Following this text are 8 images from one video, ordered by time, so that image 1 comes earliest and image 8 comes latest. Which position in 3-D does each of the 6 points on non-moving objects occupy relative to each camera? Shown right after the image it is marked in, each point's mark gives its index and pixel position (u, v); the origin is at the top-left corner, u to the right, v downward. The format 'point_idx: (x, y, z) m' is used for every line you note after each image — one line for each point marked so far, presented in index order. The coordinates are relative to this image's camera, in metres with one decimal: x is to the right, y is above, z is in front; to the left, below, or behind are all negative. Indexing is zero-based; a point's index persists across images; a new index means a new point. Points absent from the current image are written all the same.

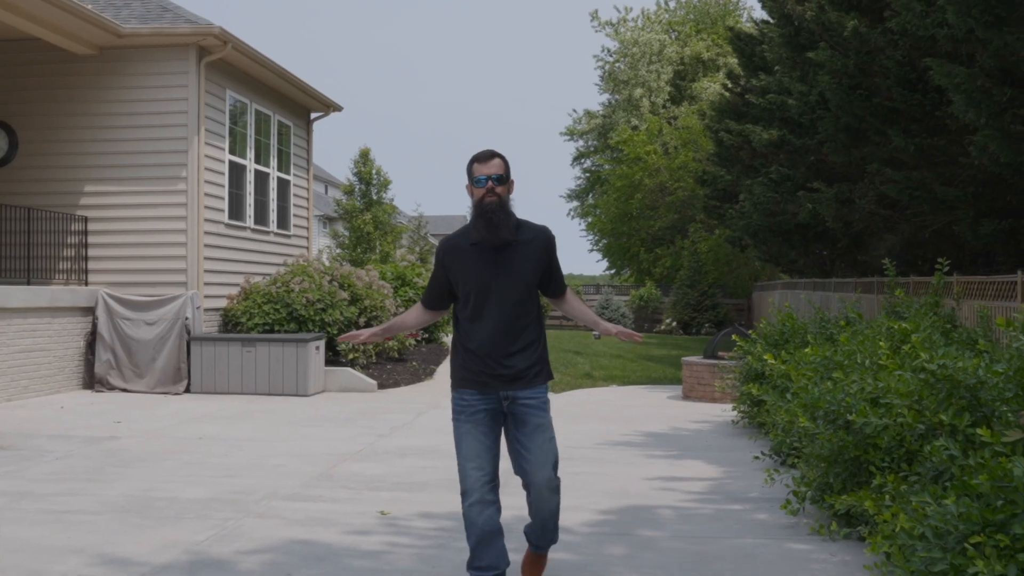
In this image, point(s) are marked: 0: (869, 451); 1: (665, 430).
0: (+1.4, -0.6, +5.1) m
1: (+1.1, -1.0, +9.8) m
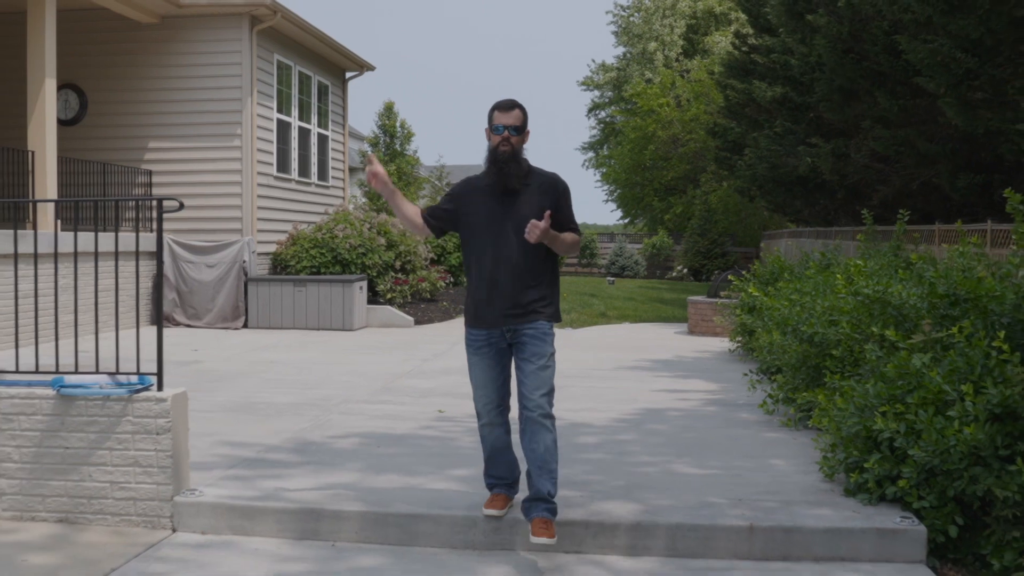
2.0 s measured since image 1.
0: (+1.5, -0.3, +6.6) m
1: (+1.3, -0.6, +11.3) m
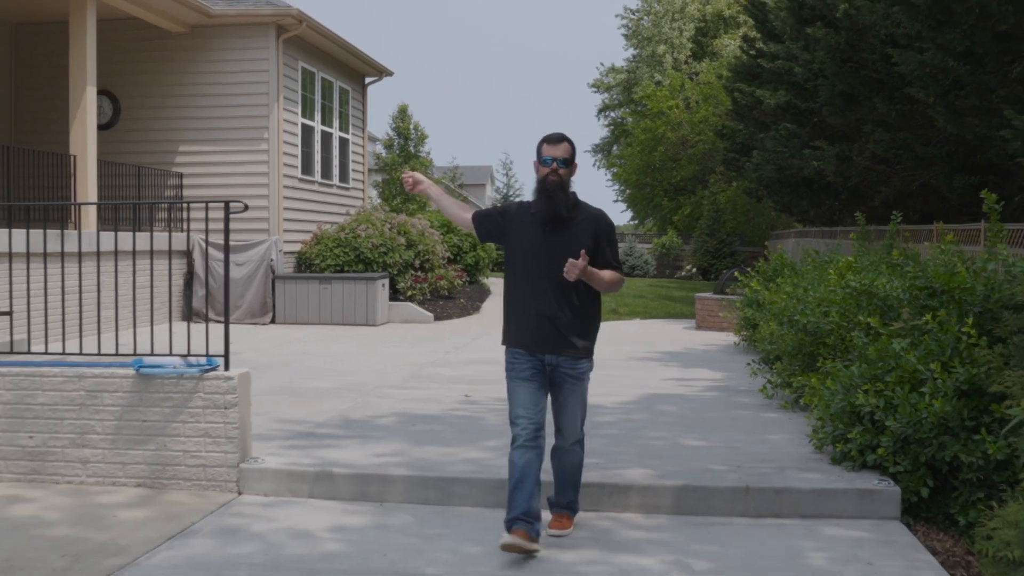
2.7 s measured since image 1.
0: (+1.6, -0.3, +7.2) m
1: (+1.5, -0.5, +11.9) m
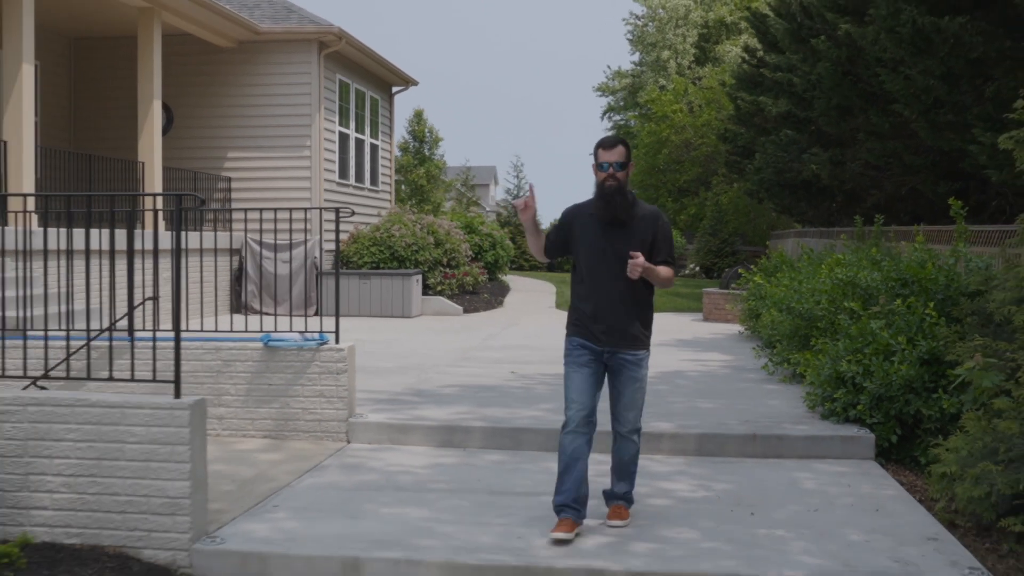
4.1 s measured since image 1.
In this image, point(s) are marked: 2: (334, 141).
0: (+1.9, -0.2, +8.6) m
1: (+1.8, -0.5, +13.3) m
2: (-2.3, +1.9, +17.8) m
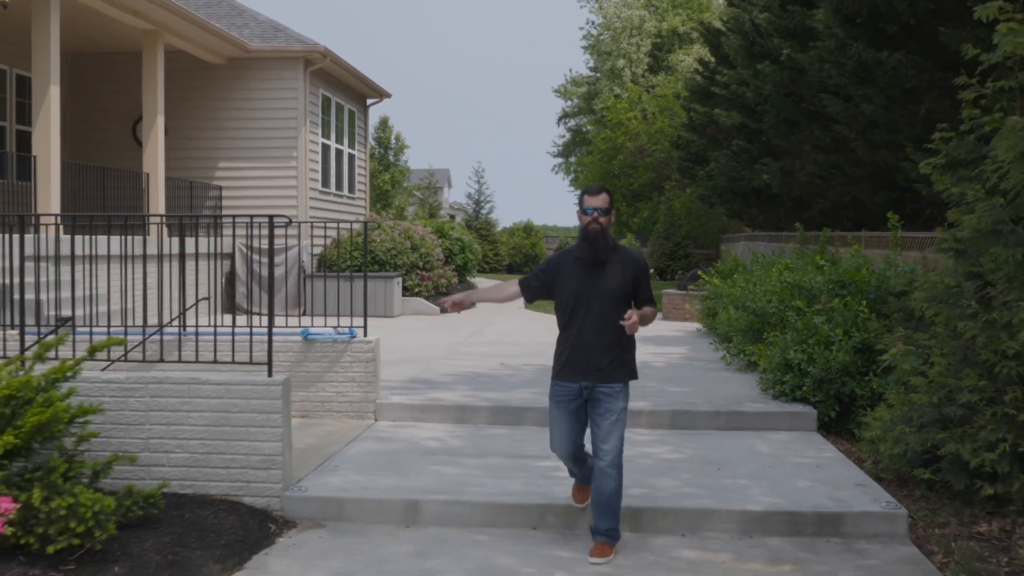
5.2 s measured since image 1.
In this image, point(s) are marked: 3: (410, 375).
0: (+1.9, -0.3, +10.0) m
1: (+1.5, -0.5, +14.7) m
2: (-2.7, +1.9, +19.0) m
3: (-0.7, -0.6, +10.0) m
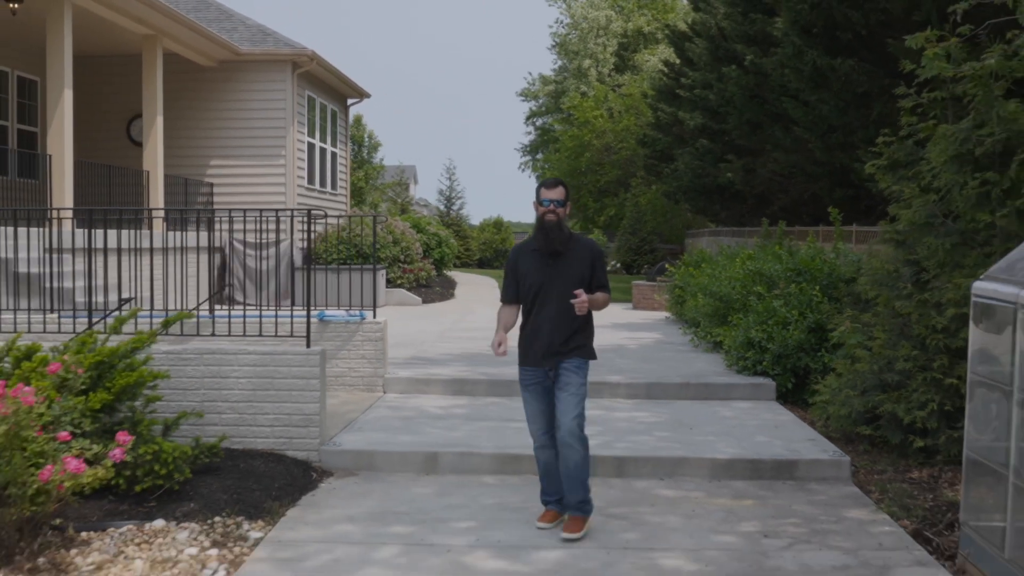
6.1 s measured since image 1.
0: (+1.8, -0.2, +11.1) m
1: (+1.3, -0.4, +15.7) m
2: (-3.1, +2.0, +19.9) m
3: (-0.8, -0.6, +10.9) m
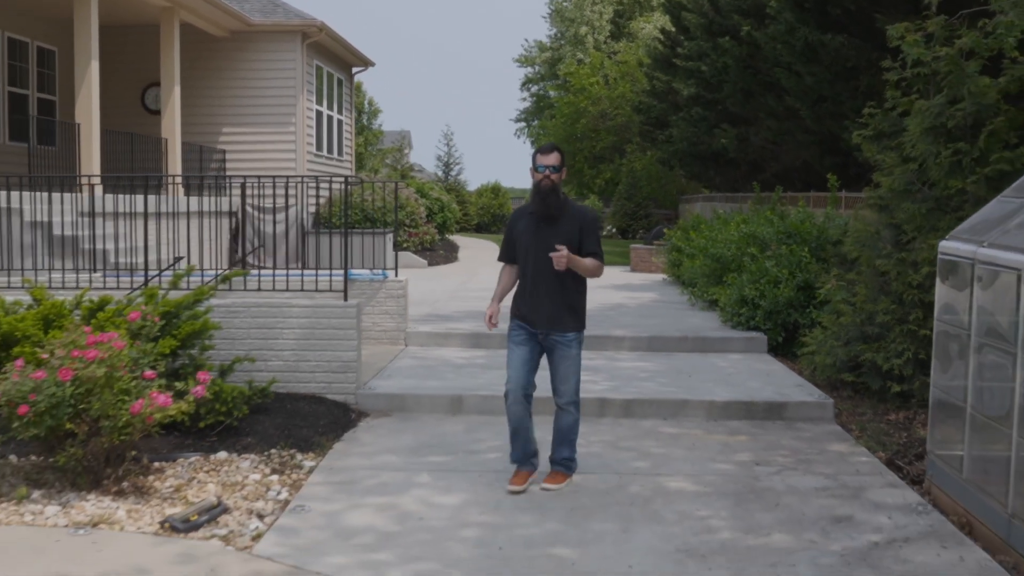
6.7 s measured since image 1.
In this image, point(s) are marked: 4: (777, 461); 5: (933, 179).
0: (+1.9, +0.2, +11.8) m
1: (+1.4, +0.1, +16.5) m
2: (-3.0, +2.6, +20.6) m
3: (-0.8, -0.2, +11.7) m
4: (+1.2, -0.8, +6.3) m
5: (+2.4, +0.6, +7.7) m
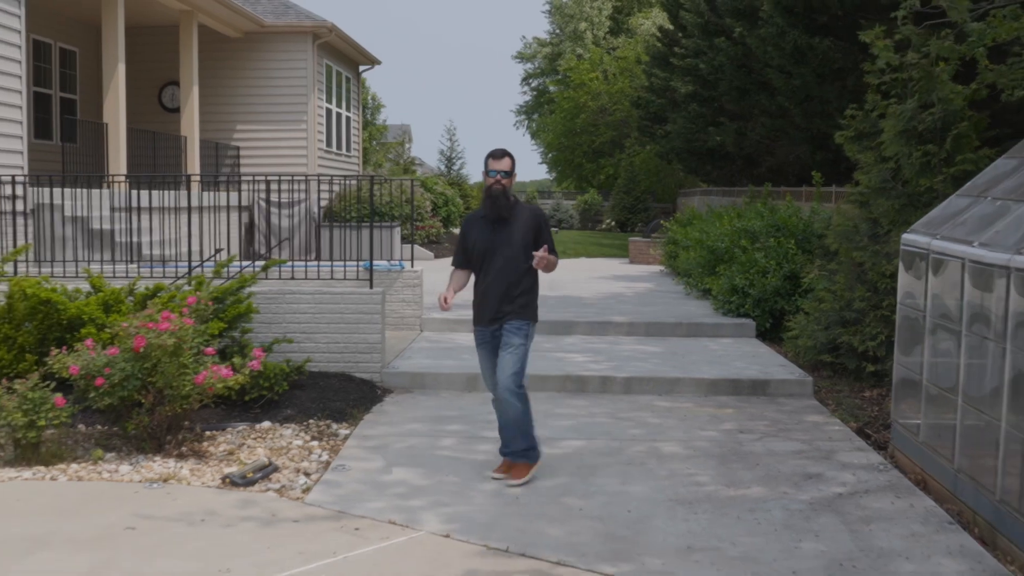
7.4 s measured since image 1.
0: (+1.9, +0.3, +12.6) m
1: (+1.4, +0.2, +17.3) m
2: (-3.0, +2.7, +21.3) m
3: (-0.7, -0.1, +12.5) m
4: (+1.3, -0.8, +7.1) m
5: (+2.5, +0.7, +8.5) m
